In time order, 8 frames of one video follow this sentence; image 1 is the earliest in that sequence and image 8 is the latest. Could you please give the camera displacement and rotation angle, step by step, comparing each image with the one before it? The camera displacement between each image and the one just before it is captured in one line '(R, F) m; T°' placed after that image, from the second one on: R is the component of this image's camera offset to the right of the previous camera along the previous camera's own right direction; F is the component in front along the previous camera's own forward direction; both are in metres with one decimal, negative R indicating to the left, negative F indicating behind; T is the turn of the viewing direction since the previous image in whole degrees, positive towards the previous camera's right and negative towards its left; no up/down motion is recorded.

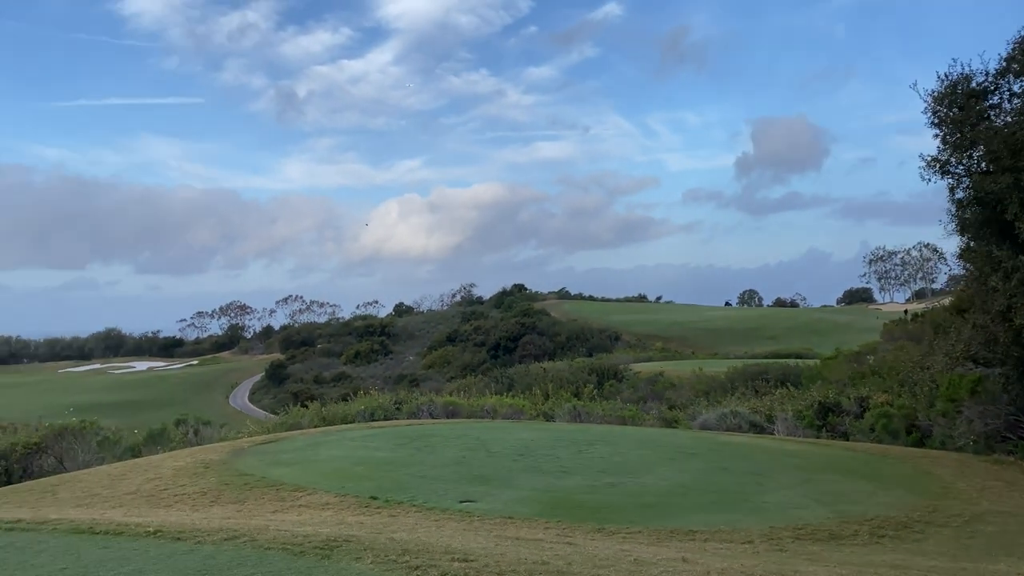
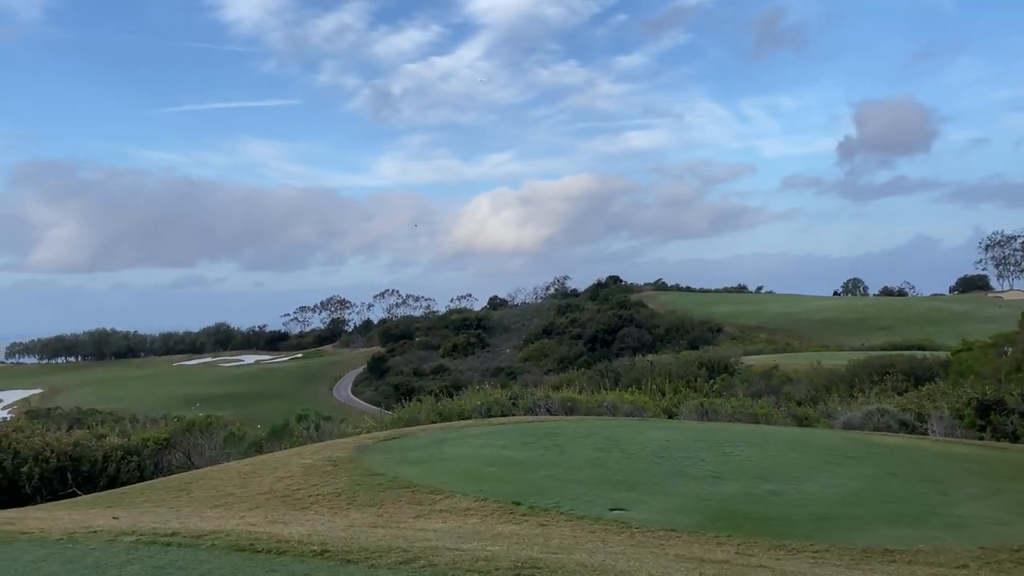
(-0.6, +0.7) m; -6°
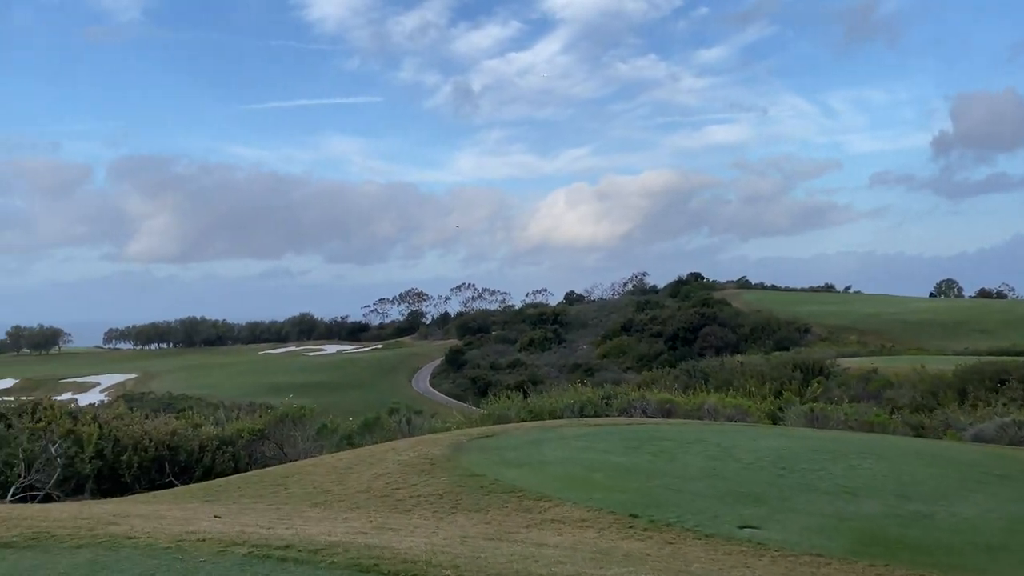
(-0.5, +0.6) m; -5°
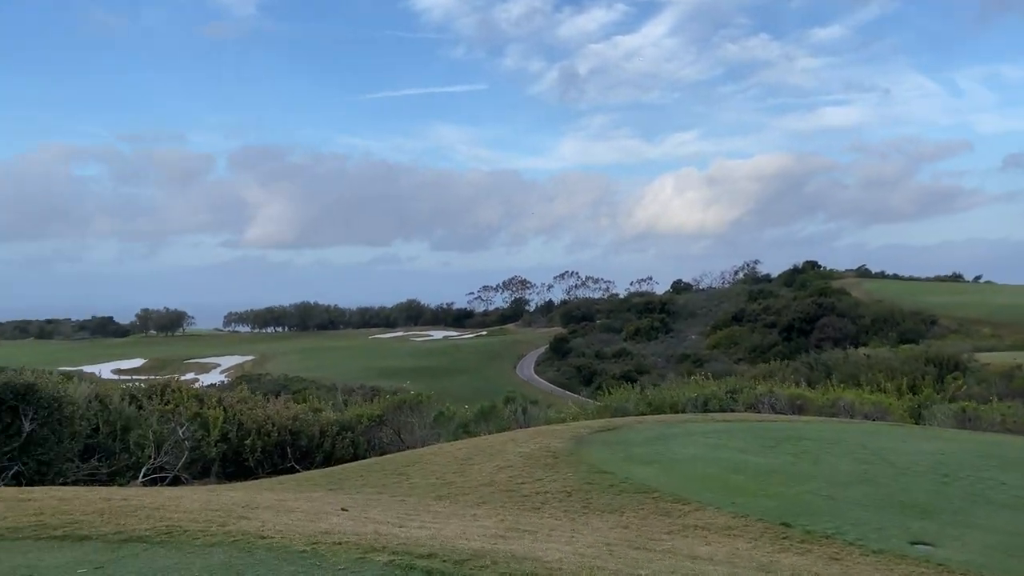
(-0.3, +0.5) m; -7°
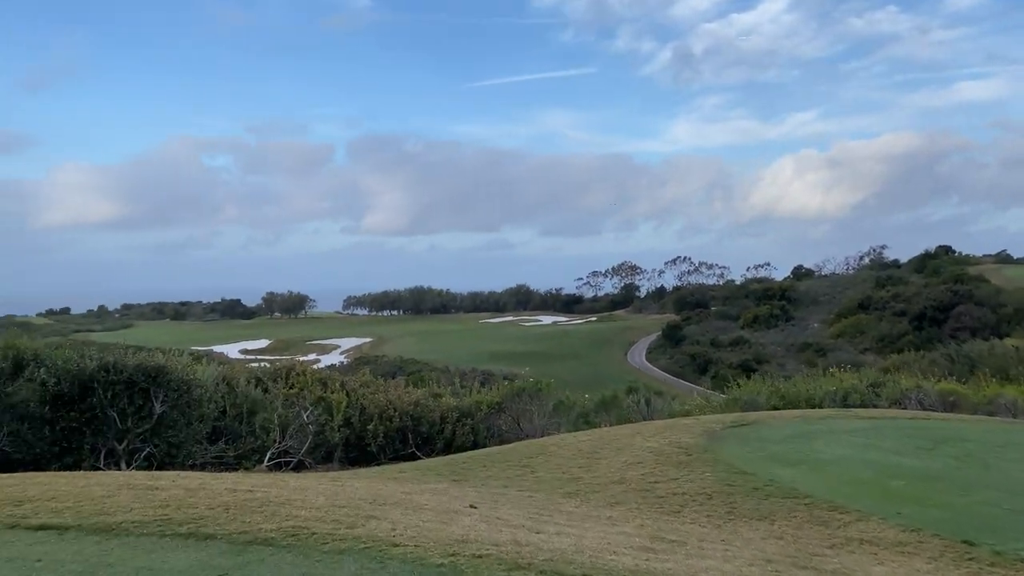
(-0.3, +0.6) m; -8°
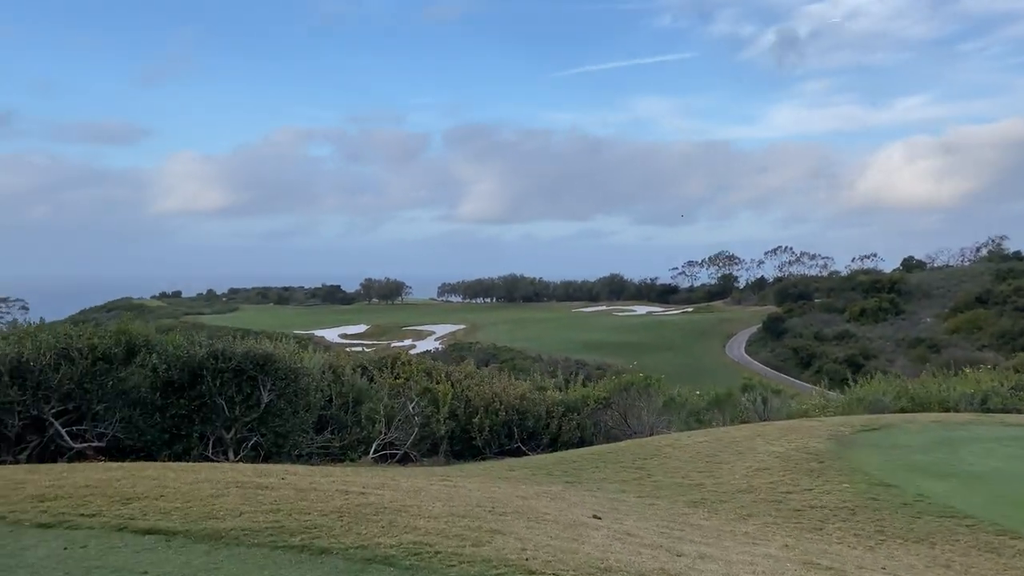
(-0.3, +0.5) m; -6°
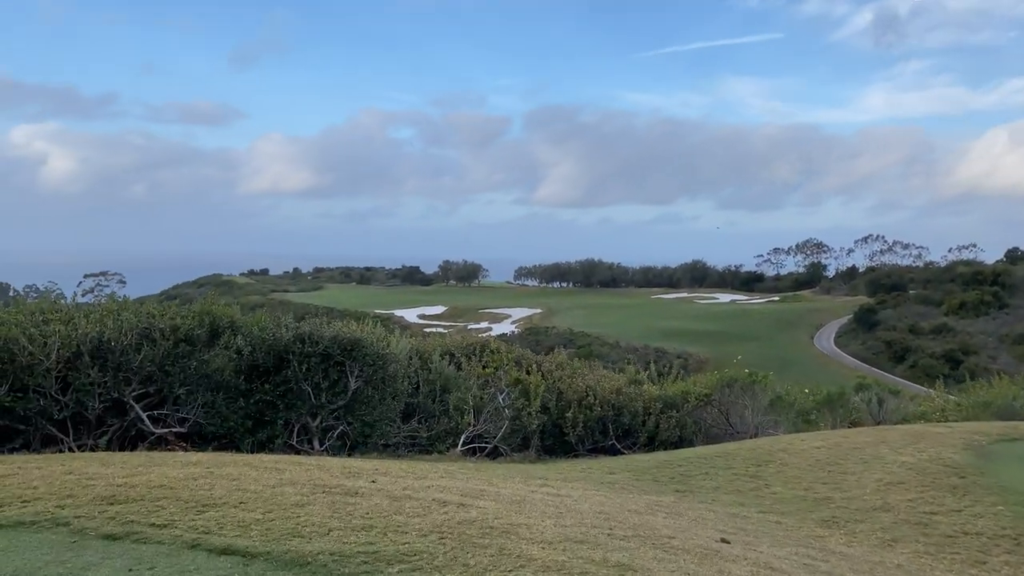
(-0.3, +0.7) m; -5°
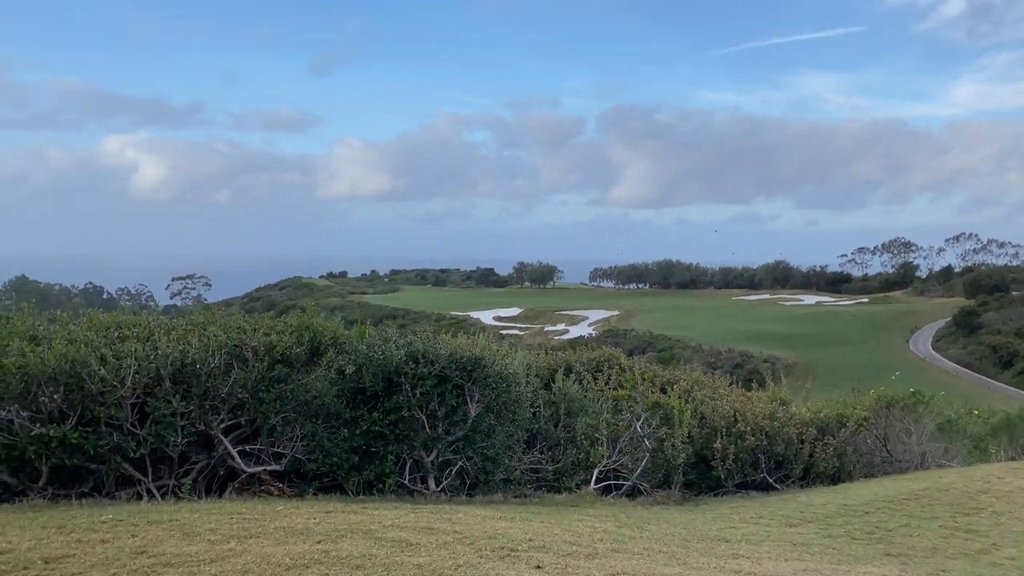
(-0.7, +1.4) m; -5°
